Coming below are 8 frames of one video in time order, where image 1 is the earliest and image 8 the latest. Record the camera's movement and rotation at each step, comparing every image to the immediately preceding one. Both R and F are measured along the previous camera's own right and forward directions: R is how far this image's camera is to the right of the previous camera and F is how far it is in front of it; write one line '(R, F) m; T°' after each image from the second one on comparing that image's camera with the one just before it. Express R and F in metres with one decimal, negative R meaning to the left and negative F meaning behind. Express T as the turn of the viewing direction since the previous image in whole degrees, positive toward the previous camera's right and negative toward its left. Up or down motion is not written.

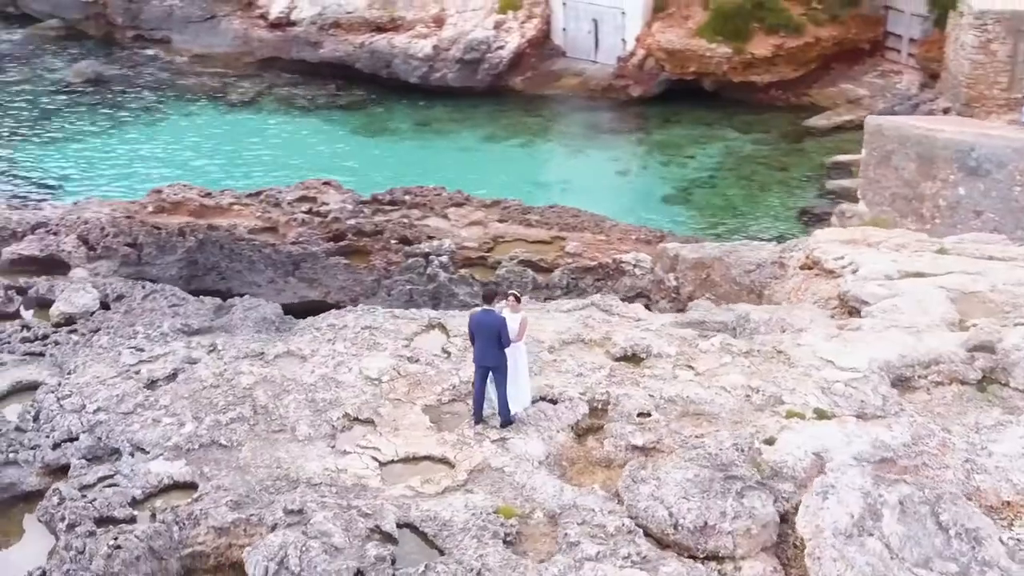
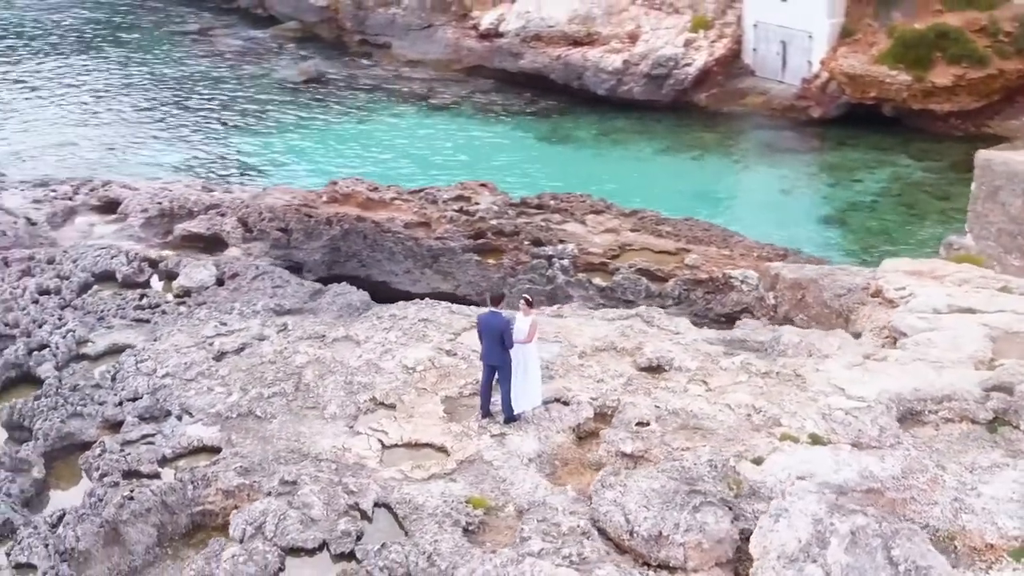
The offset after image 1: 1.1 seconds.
(+2.0, -0.2) m; -13°
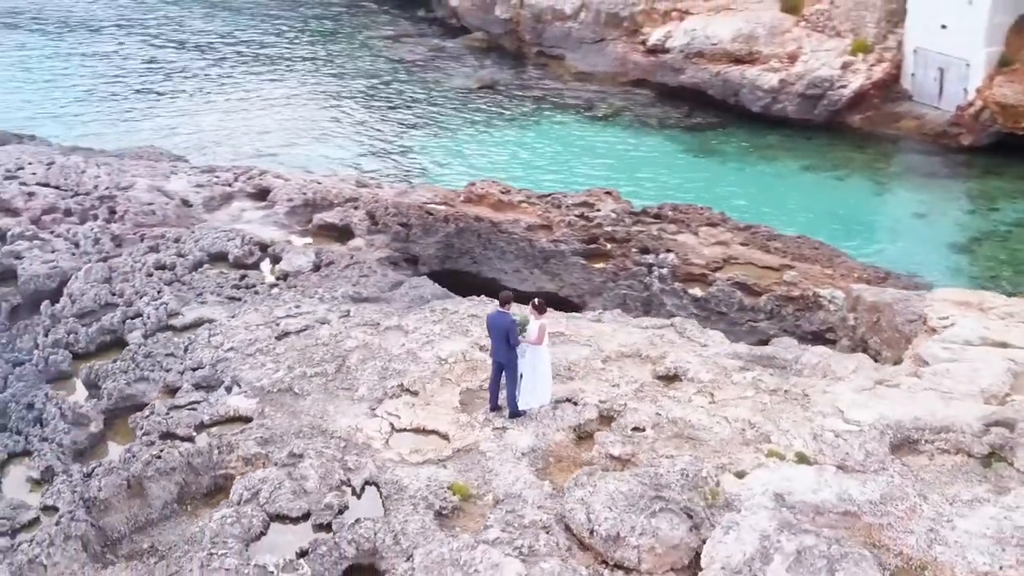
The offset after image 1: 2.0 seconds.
(+1.7, -0.2) m; -11°
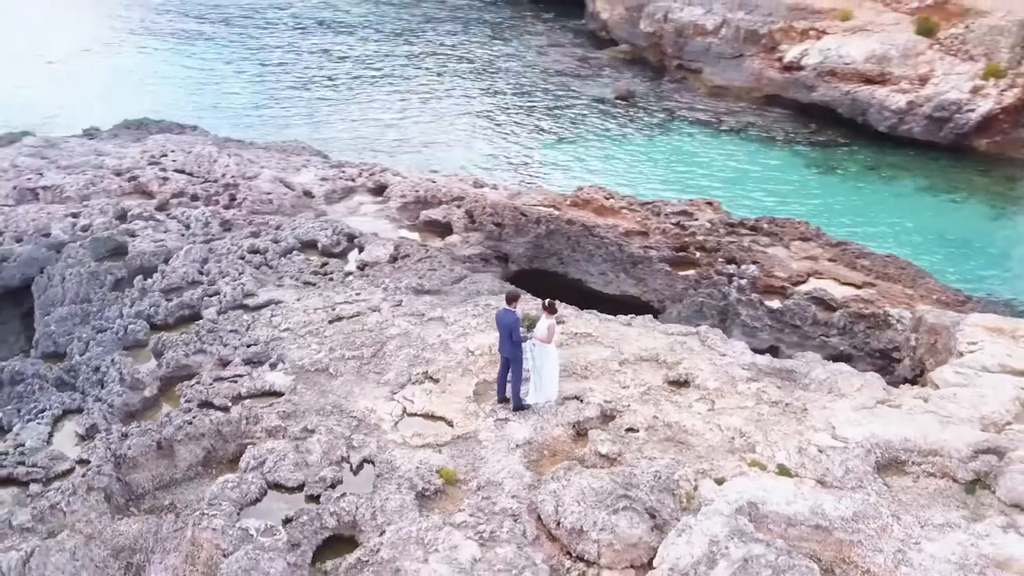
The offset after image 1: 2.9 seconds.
(+1.5, -0.2) m; -9°
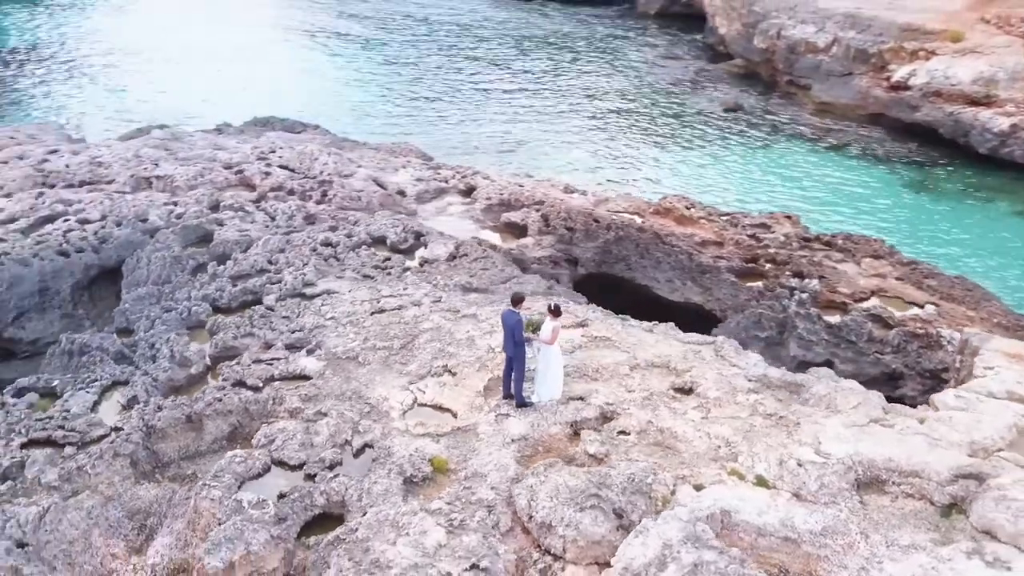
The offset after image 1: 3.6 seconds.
(+1.2, -0.2) m; -7°
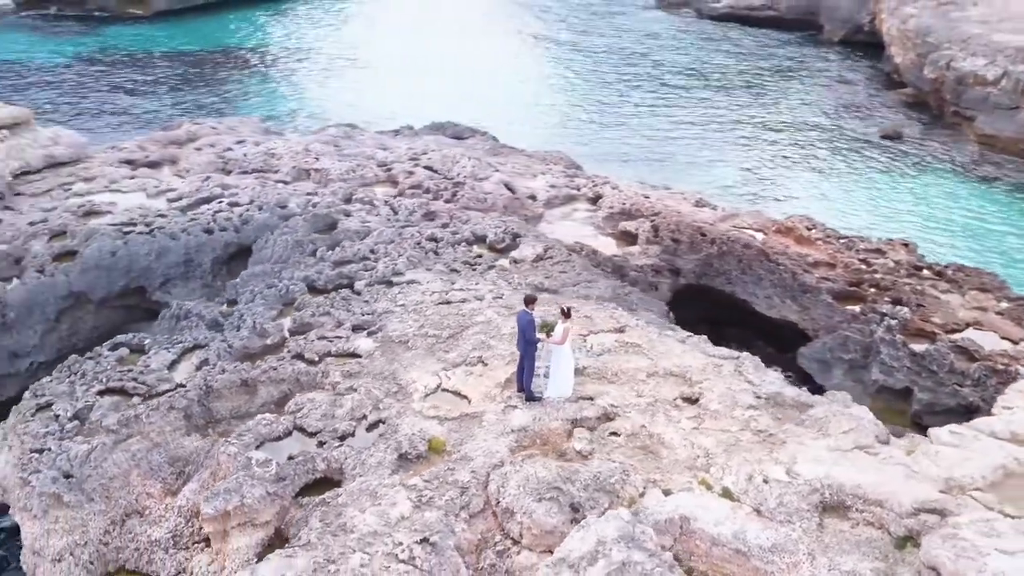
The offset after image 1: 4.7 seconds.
(+1.9, -0.3) m; -11°
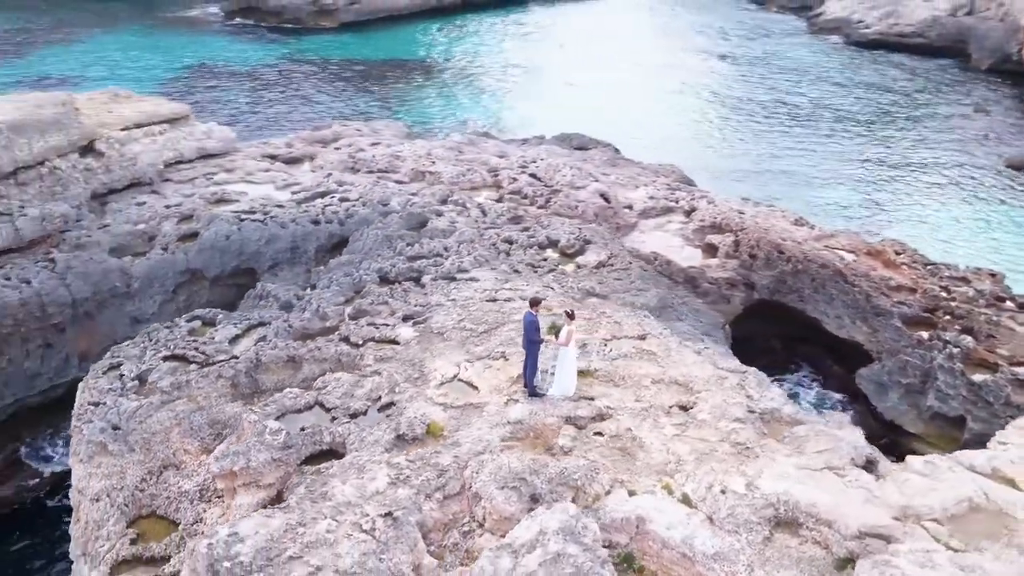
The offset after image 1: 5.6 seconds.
(+1.7, -0.4) m; -9°
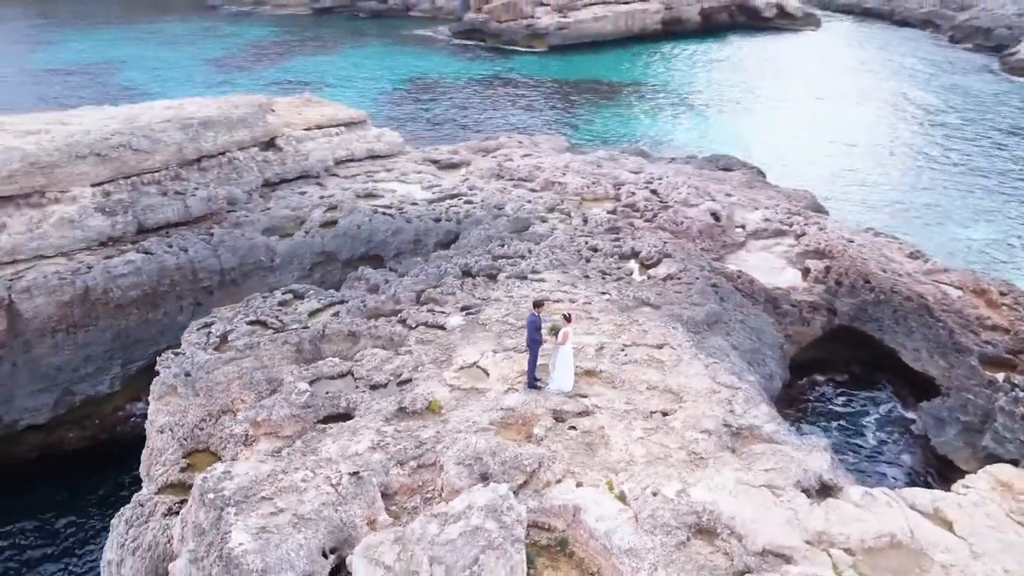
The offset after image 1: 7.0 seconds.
(+2.5, -0.7) m; -12°
